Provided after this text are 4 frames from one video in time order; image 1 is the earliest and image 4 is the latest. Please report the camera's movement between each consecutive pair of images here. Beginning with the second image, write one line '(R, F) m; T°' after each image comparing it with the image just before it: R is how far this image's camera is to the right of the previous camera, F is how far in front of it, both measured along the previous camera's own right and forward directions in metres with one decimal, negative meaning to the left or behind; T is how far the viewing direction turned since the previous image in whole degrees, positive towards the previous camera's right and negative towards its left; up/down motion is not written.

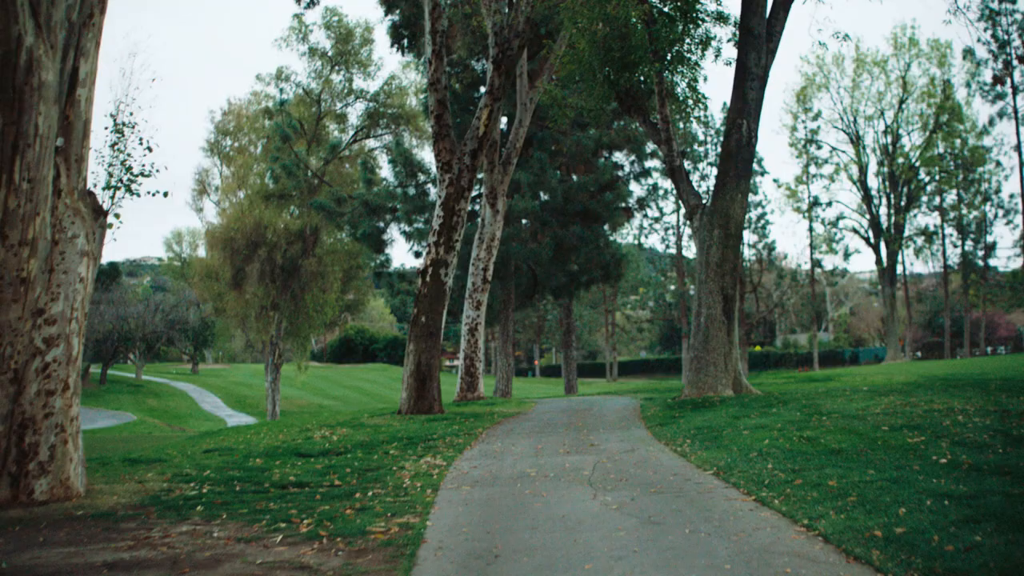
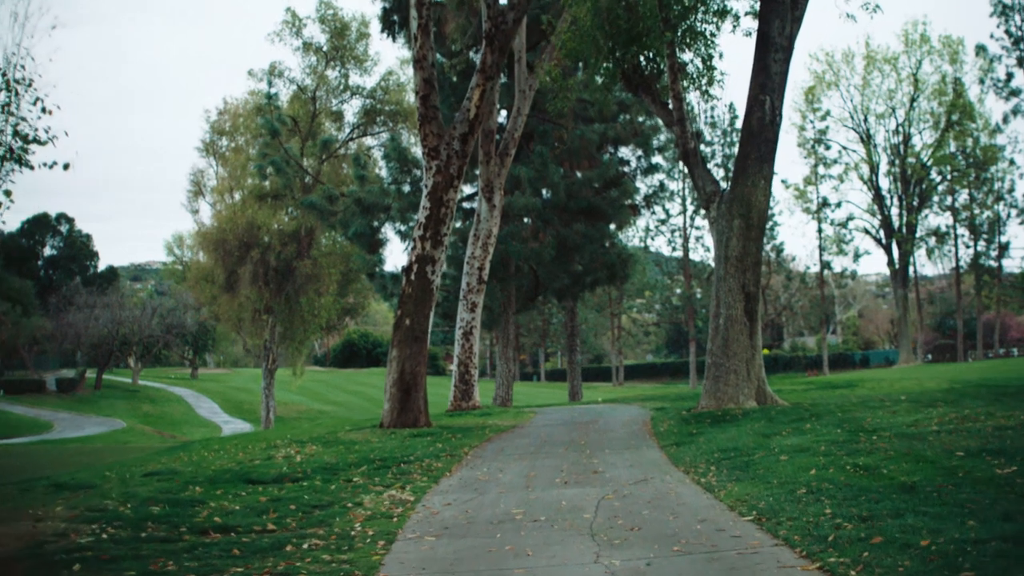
(+0.2, +2.0) m; 0°
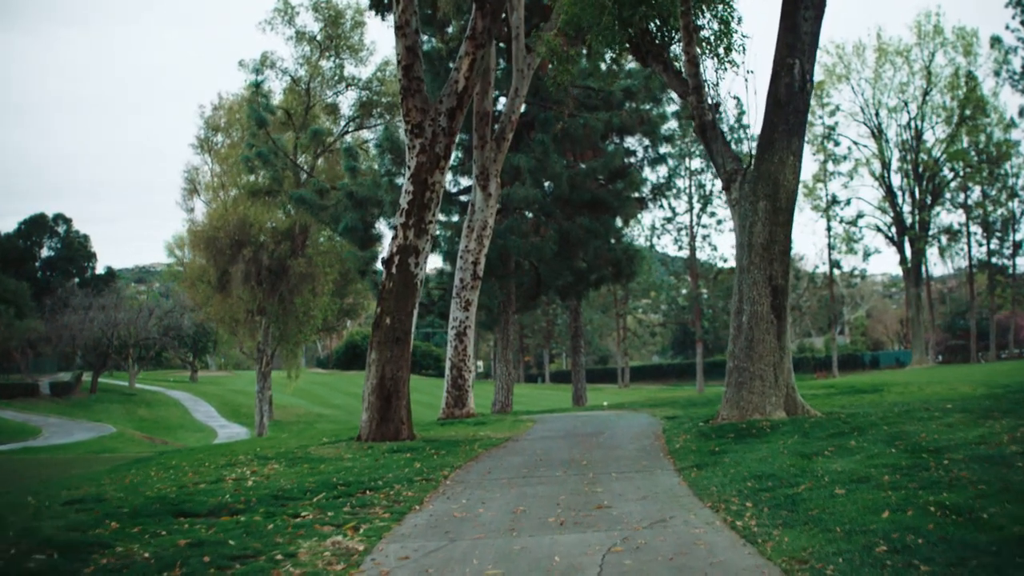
(+0.2, +1.9) m; 0°
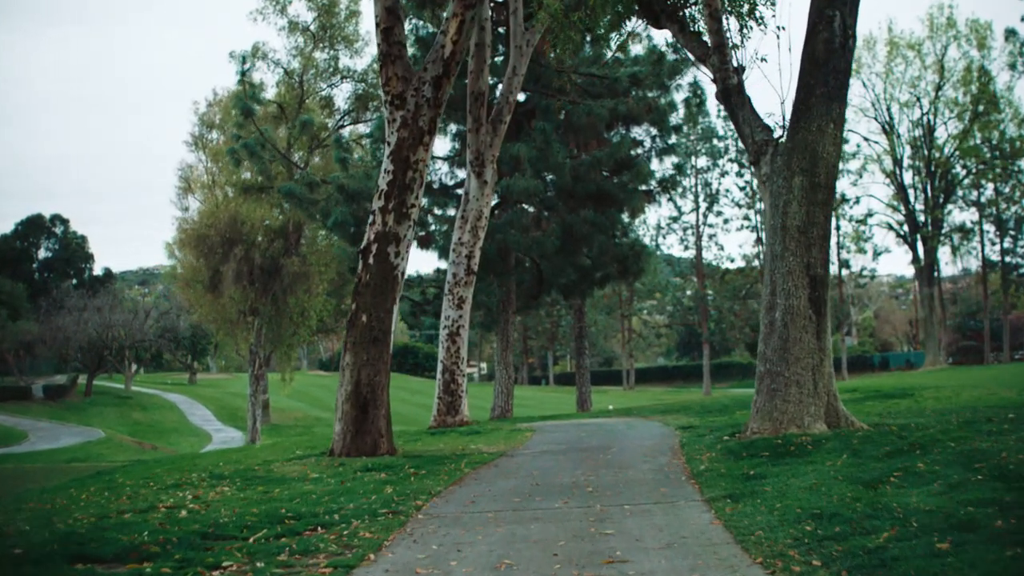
(+0.2, +1.9) m; 0°
